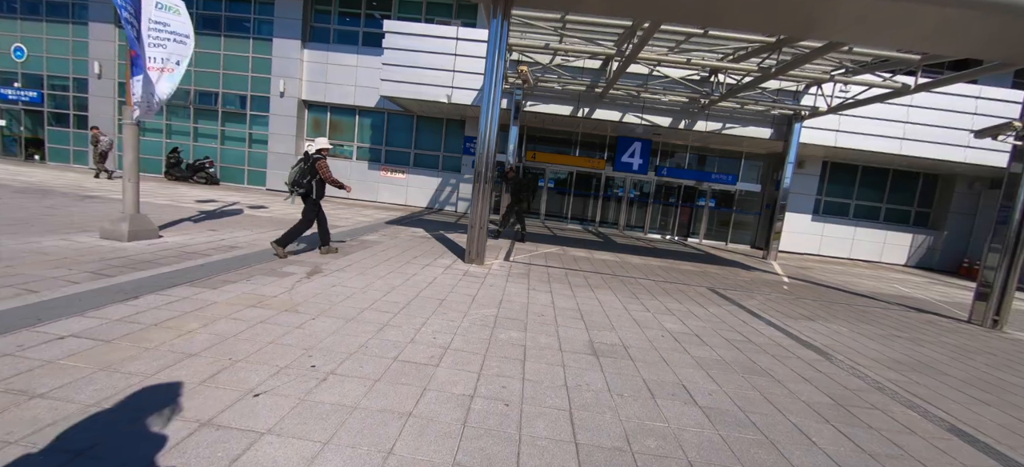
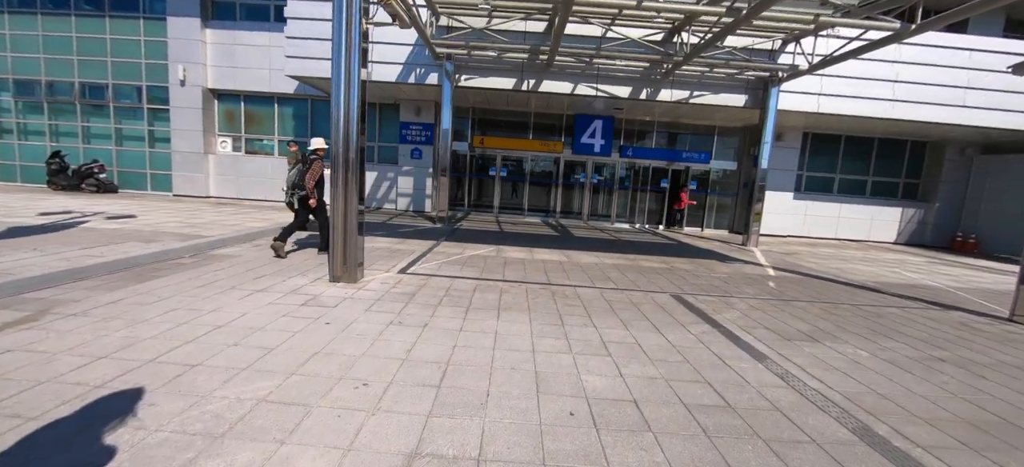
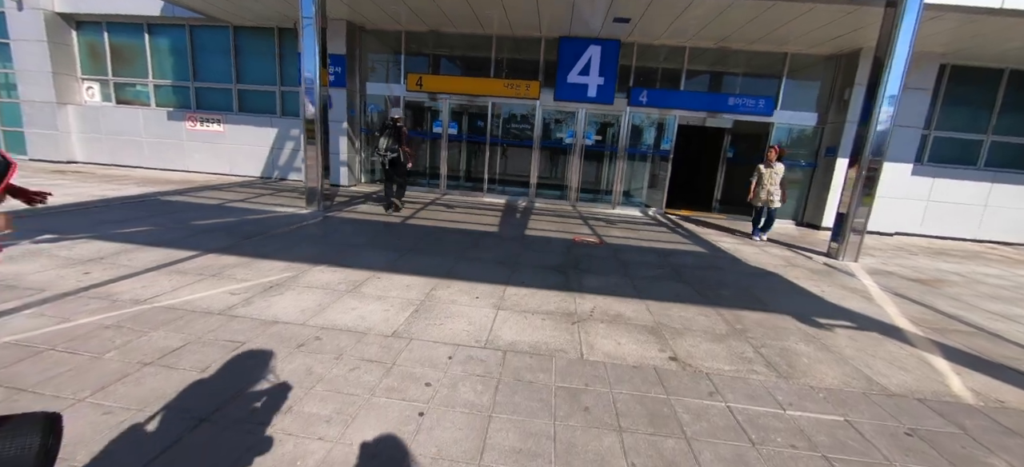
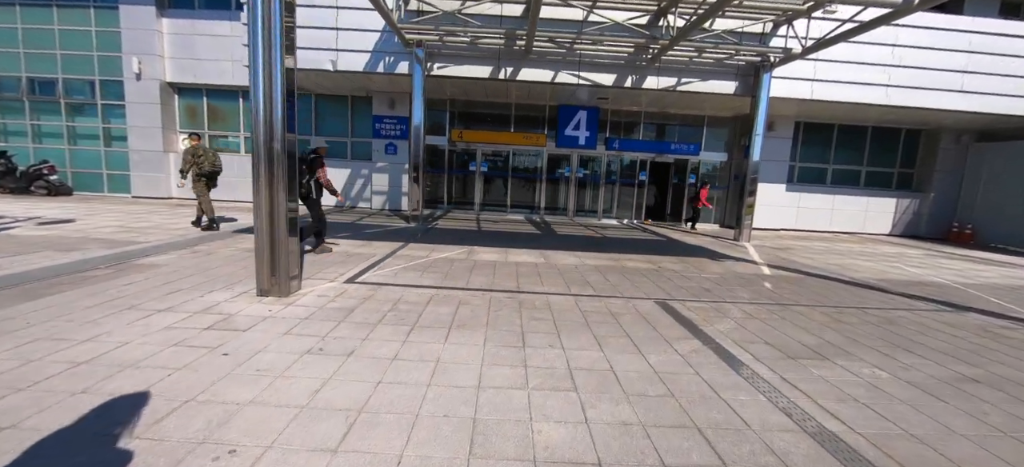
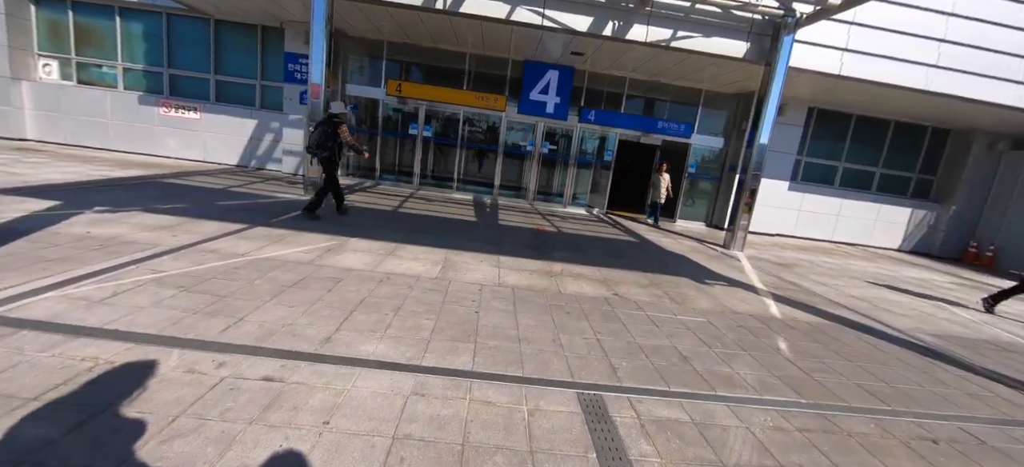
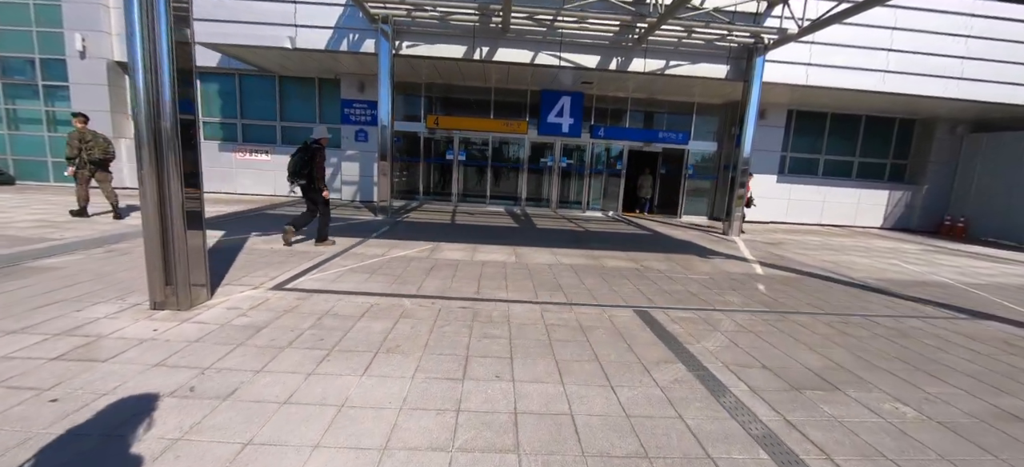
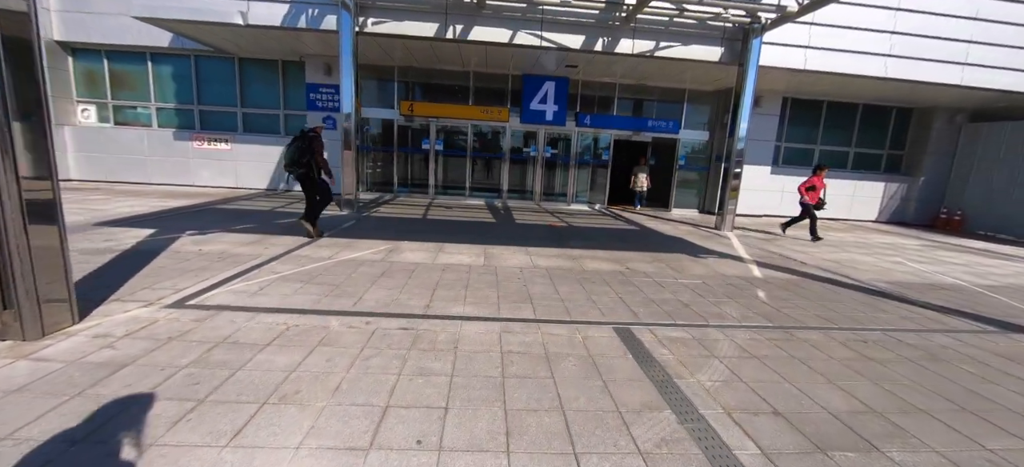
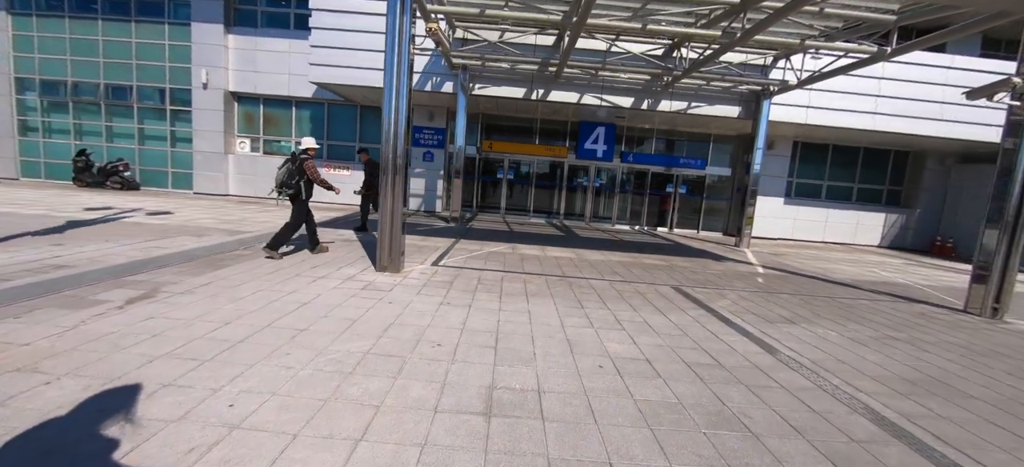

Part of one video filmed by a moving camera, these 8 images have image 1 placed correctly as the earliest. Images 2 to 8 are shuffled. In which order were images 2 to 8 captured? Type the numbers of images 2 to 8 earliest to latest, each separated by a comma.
8, 2, 4, 6, 7, 5, 3
